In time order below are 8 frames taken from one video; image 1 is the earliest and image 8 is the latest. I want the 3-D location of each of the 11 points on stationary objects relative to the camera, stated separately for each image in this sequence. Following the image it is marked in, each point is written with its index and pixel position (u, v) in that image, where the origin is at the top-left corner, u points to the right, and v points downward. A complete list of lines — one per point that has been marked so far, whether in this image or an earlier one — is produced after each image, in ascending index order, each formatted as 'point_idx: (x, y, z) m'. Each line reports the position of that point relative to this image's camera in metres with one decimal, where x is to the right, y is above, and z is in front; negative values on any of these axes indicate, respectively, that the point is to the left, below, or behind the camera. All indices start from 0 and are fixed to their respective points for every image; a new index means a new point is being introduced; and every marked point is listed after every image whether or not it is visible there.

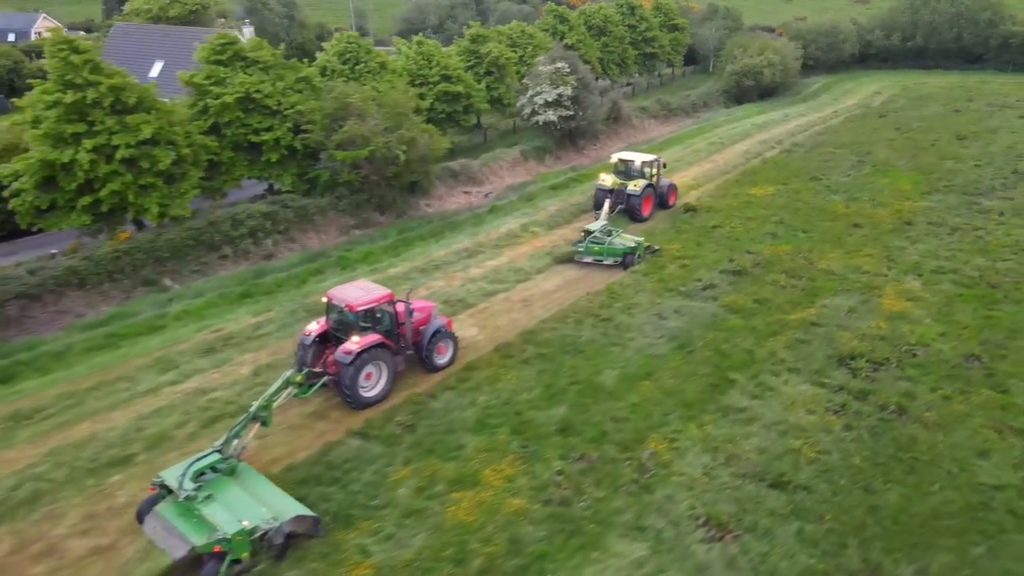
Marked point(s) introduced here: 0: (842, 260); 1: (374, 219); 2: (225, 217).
0: (+7.6, +0.7, +17.4) m
1: (-3.7, +1.8, +19.9) m
2: (-6.7, +1.6, +17.2) m
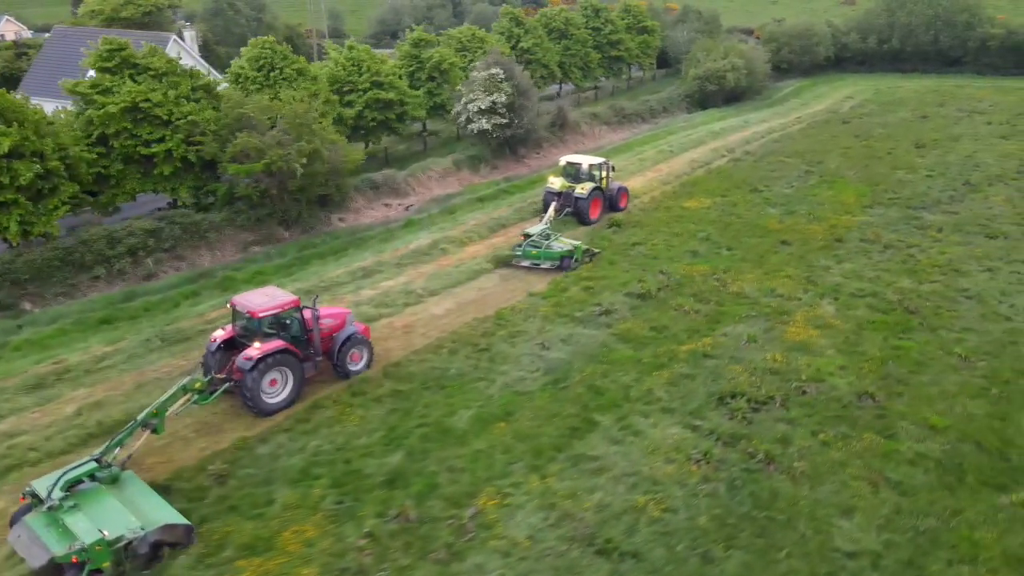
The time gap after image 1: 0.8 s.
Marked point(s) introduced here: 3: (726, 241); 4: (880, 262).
0: (+5.4, +0.2, +16.4) m
1: (-6.0, +1.4, +19.0) m
2: (-9.0, +1.1, +16.2) m
3: (+5.4, +1.2, +19.0) m
4: (+8.6, +0.6, +17.6) m
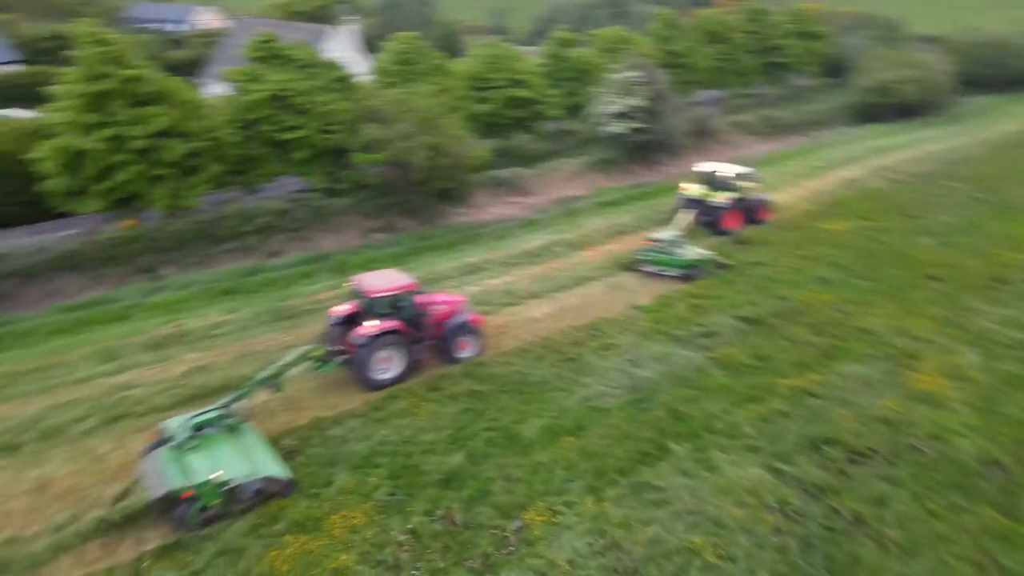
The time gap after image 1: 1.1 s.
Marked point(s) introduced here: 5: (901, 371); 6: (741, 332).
0: (+7.5, -0.6, +14.9) m
1: (-3.0, +1.7, +19.6) m
2: (-6.5, +1.8, +17.5) m
3: (+8.1, +0.4, +17.4) m
4: (+10.9, -0.5, +15.4) m
5: (+6.6, -1.4, +12.8) m
6: (+4.3, -0.8, +14.1) m
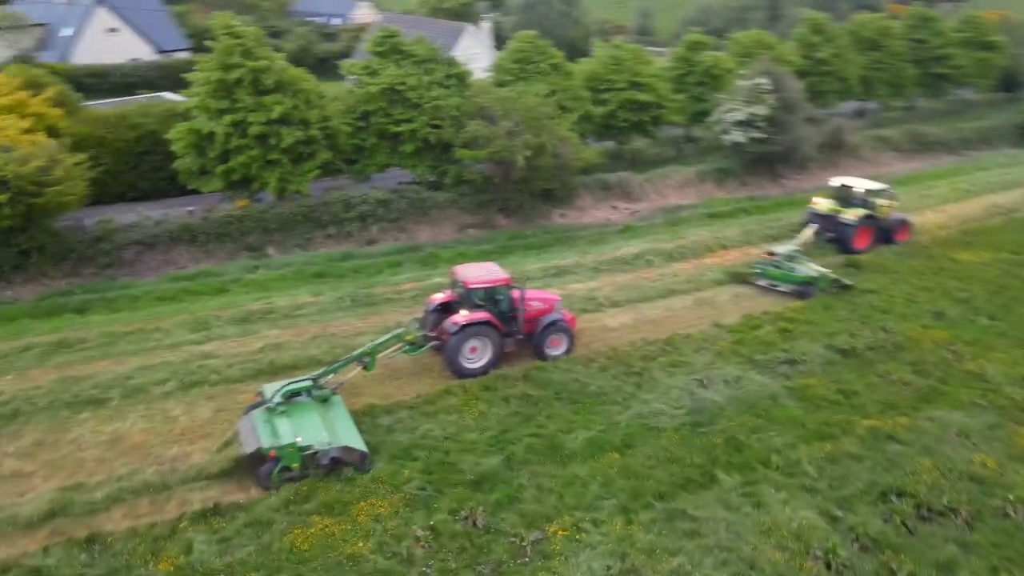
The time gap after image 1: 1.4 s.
0: (+8.8, -1.3, +13.3) m
1: (-0.4, +1.8, +19.8) m
2: (-4.2, +2.2, +18.3) m
3: (+10.0, -0.4, +15.6) m
4: (+12.3, -1.5, +13.2) m
5: (+7.5, -2.1, +11.4) m
6: (+5.5, -1.3, +13.1) m
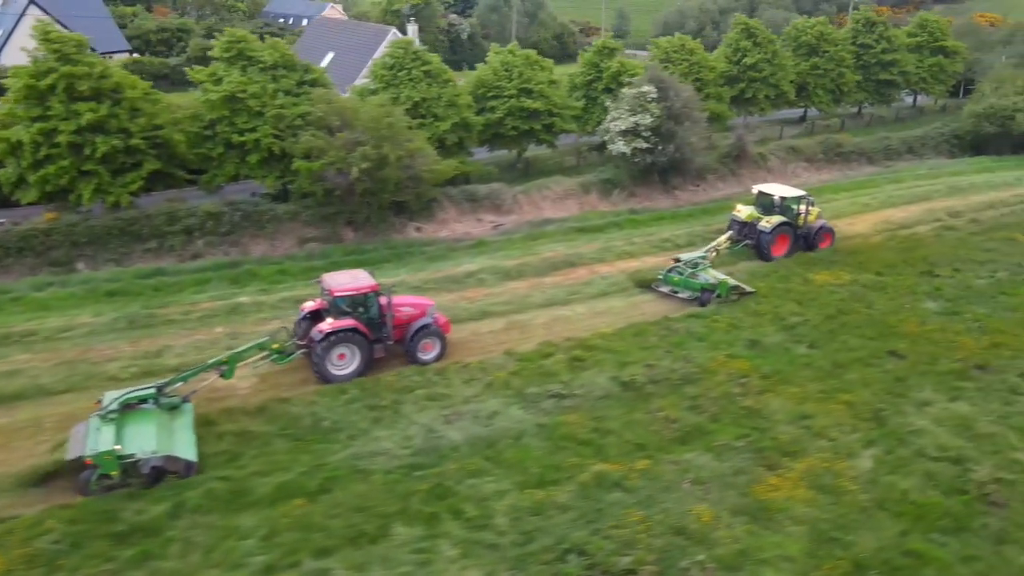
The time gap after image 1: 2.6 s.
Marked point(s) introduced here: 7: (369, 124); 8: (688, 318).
0: (+4.8, -1.8, +12.4) m
1: (-4.3, +1.4, +19.0) m
2: (-8.1, +1.8, +17.6) m
3: (+5.9, -0.9, +14.7) m
4: (+8.2, -2.1, +12.3) m
5: (+3.5, -2.6, +10.6) m
6: (+1.5, -1.8, +12.3) m
7: (-3.5, +4.0, +18.5) m
8: (+3.6, -0.6, +15.4) m
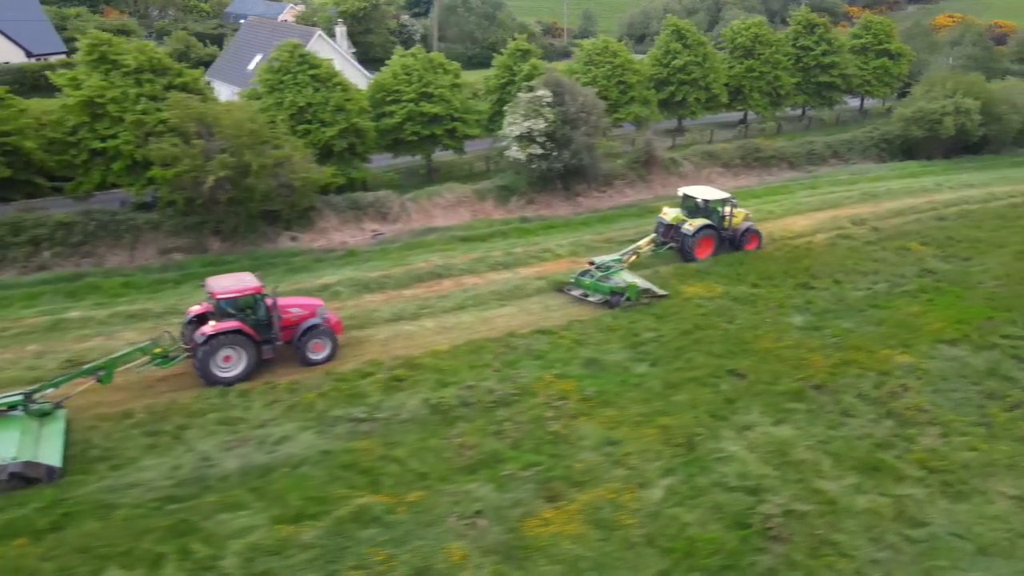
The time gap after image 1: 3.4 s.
0: (+1.6, -2.1, +11.9) m
1: (-7.5, +1.1, +18.4) m
2: (-11.3, +1.5, +17.0) m
3: (+2.8, -1.2, +14.2) m
4: (+5.1, -2.3, +11.8) m
5: (+0.3, -2.9, +10.0) m
6: (-1.7, -2.1, +11.7) m
7: (-6.7, +3.7, +17.9) m
8: (+0.4, -0.9, +14.8) m
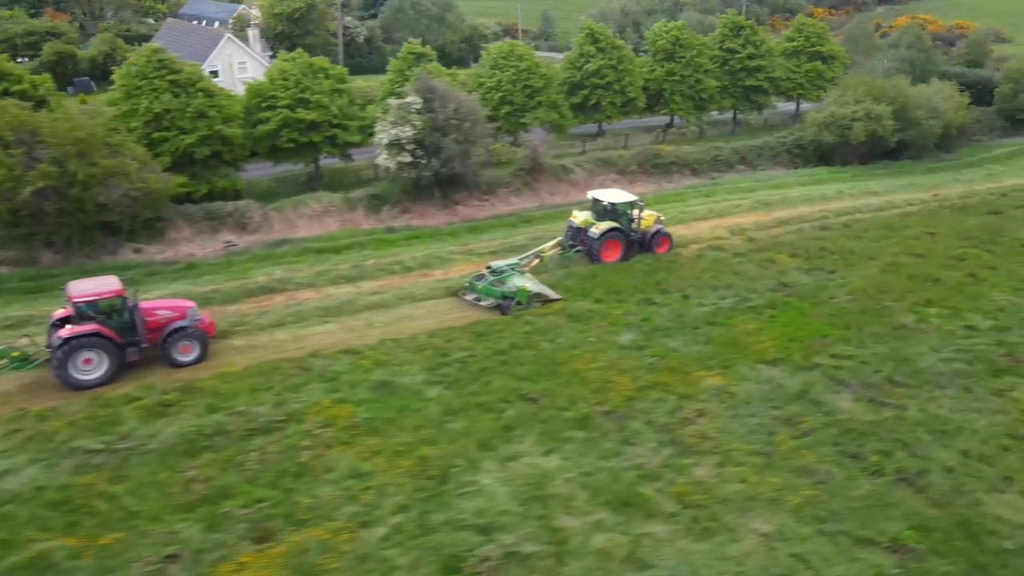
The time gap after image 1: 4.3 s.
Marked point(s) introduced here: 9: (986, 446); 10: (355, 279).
0: (-2.1, -2.5, +11.3) m
1: (-11.3, +0.7, +17.8) m
2: (-15.1, +1.2, +16.3) m
3: (-1.0, -1.6, +13.6) m
4: (+1.4, -2.7, +11.2) m
5: (-3.4, -3.2, +9.4) m
6: (-5.4, -2.4, +11.1) m
7: (-10.5, +3.4, +17.2) m
8: (-3.3, -1.2, +14.2) m
9: (+7.6, -2.5, +12.0) m
10: (-3.8, +0.2, +18.1) m
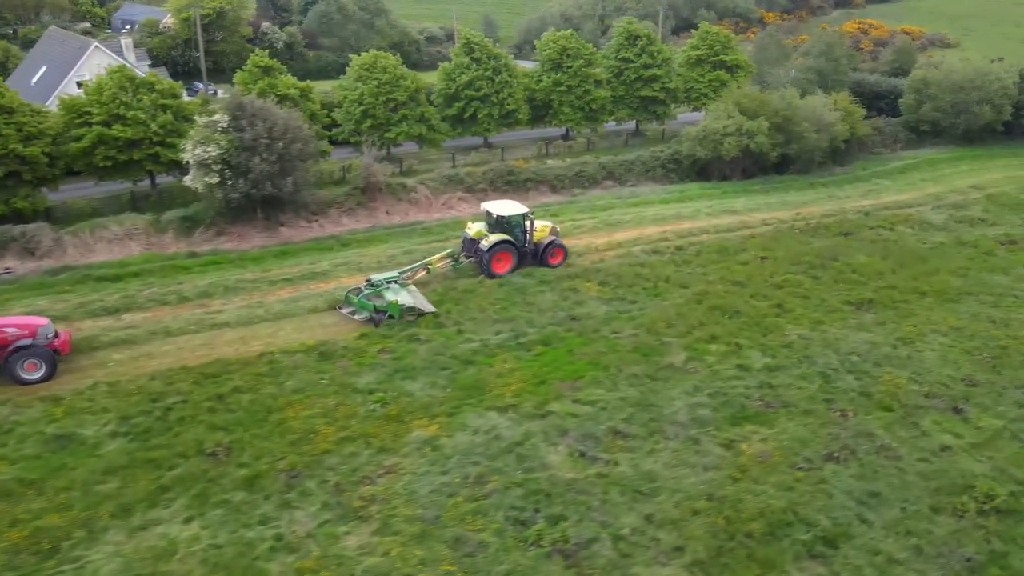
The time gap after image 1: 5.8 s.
0: (-7.2, -3.2, +10.3) m
1: (-16.5, 0.0, +16.7) m
2: (-20.3, +0.4, +15.2) m
3: (-6.1, -2.3, +12.7) m
4: (-3.7, -3.4, +10.3) m
5: (-8.5, -4.0, +8.4) m
6: (-10.5, -3.2, +10.1) m
7: (-15.7, +2.6, +16.2) m
8: (-8.4, -2.0, +13.2) m
9: (+2.4, -3.3, +11.1) m
10: (-8.9, -0.5, +17.1) m
